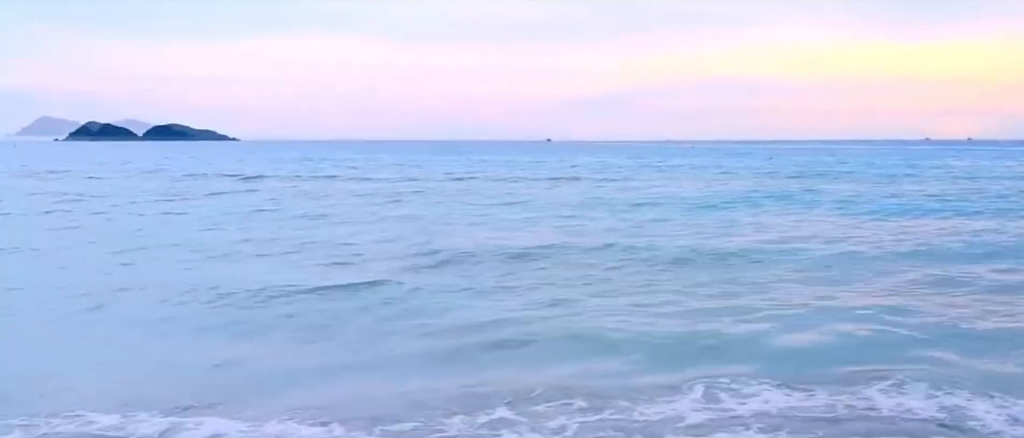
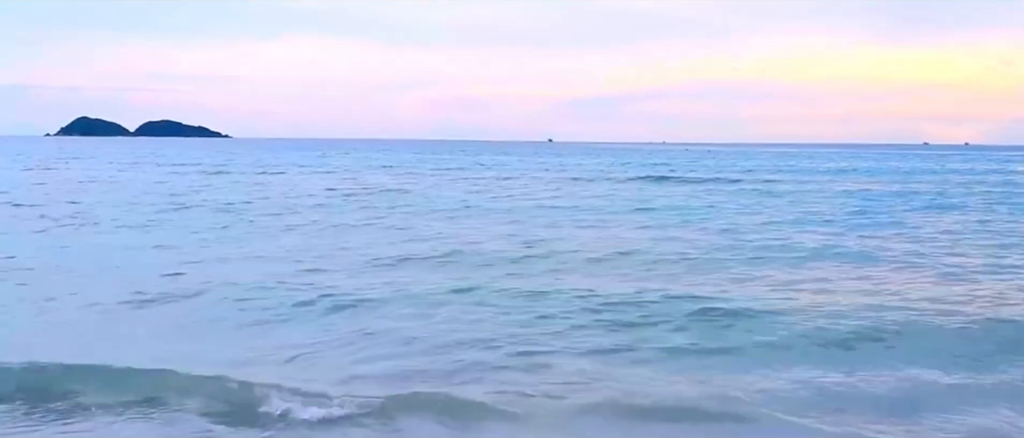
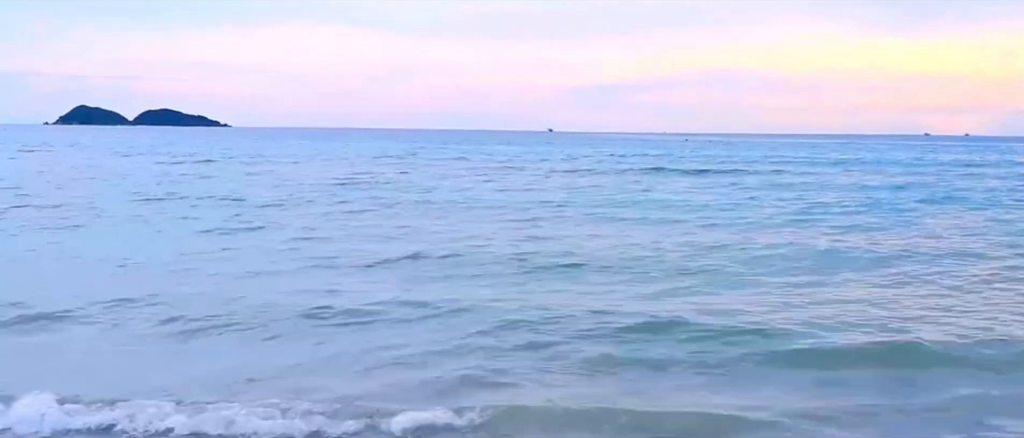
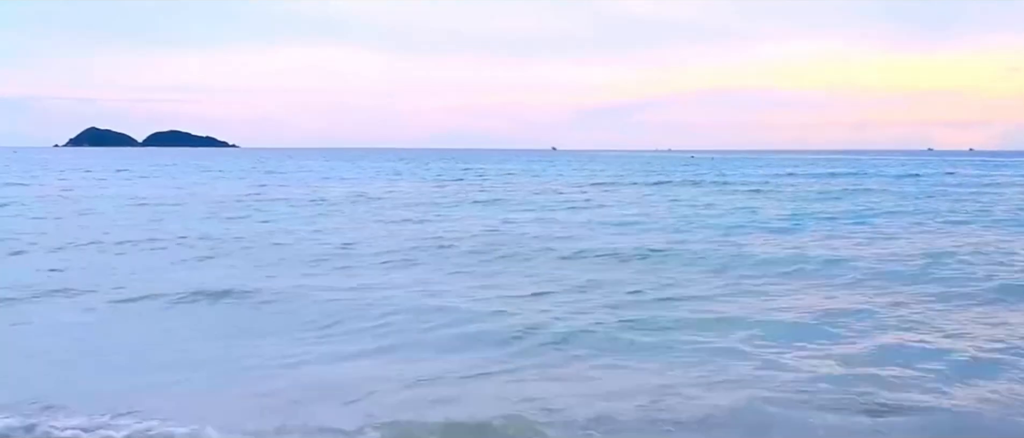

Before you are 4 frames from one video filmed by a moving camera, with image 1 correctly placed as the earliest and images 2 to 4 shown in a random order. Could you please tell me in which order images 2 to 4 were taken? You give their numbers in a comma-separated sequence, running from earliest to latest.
4, 2, 3
